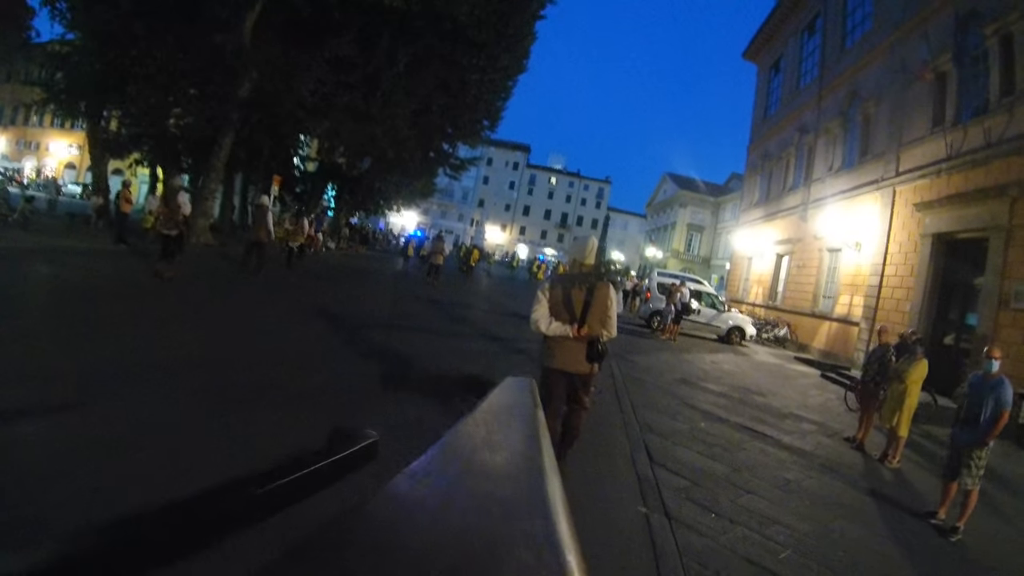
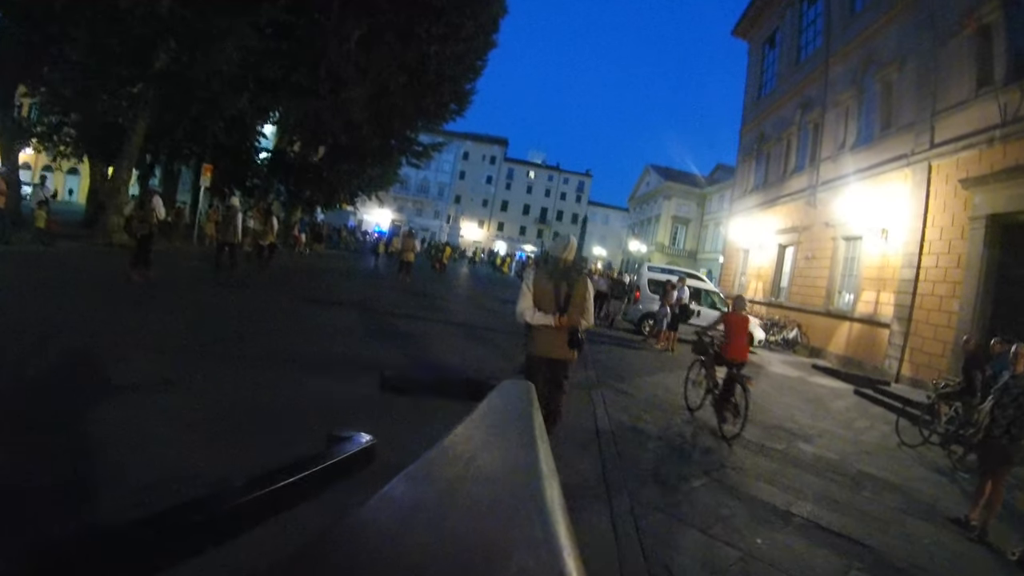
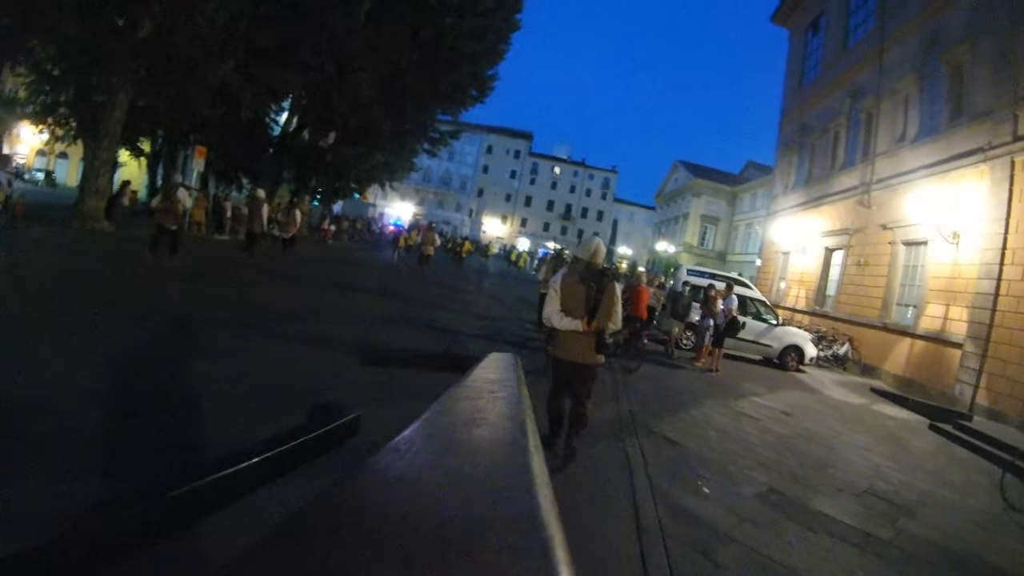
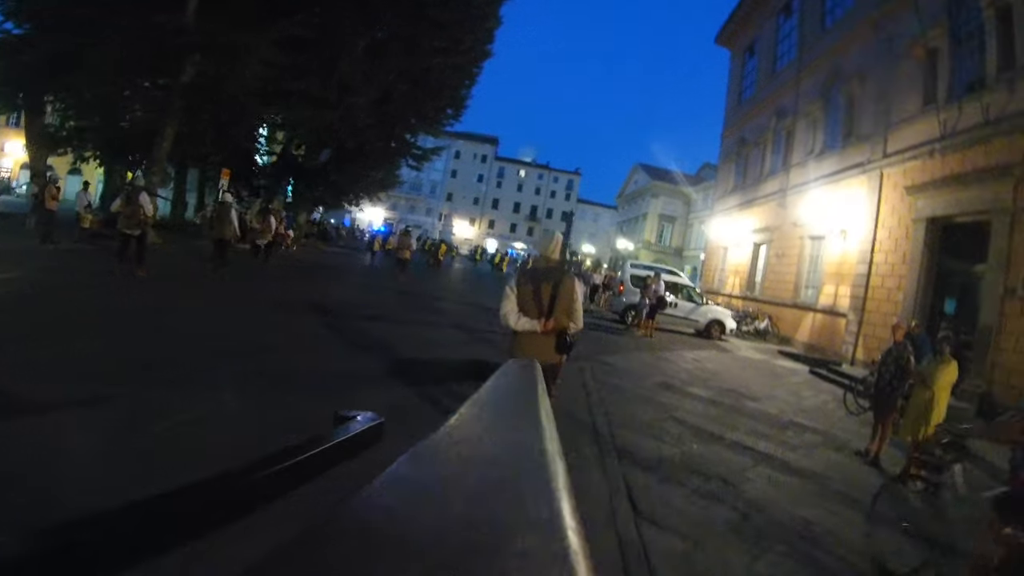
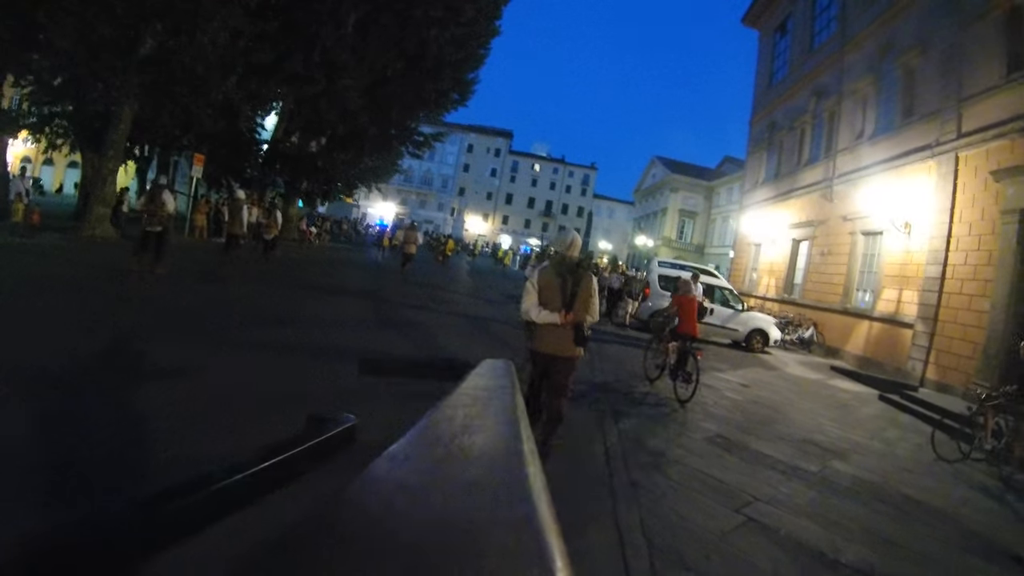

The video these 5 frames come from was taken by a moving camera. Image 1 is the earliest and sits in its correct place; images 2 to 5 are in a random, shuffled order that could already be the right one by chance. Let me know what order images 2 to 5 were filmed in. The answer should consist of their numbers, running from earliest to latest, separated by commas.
4, 2, 5, 3
